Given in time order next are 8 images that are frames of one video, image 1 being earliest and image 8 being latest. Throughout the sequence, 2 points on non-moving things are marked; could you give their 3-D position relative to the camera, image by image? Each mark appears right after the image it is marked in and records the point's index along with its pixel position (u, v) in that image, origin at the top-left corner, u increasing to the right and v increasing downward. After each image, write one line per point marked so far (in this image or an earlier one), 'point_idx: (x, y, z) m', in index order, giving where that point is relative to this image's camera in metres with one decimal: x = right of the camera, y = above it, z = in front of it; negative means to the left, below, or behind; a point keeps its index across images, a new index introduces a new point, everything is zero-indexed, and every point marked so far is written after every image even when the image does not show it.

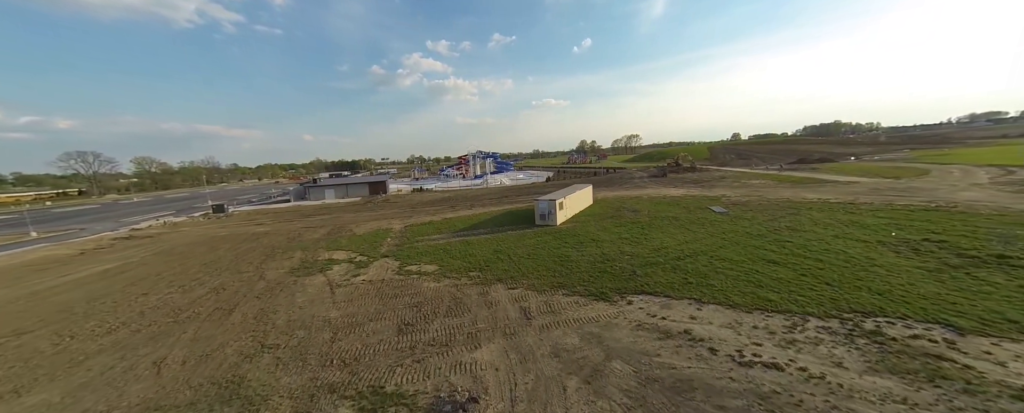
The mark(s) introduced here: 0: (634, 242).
0: (+5.3, -1.6, +13.0) m
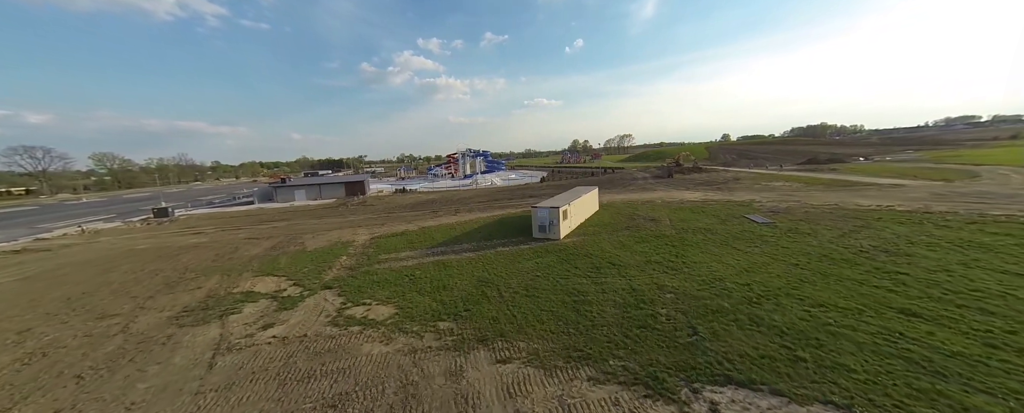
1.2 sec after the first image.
0: (+5.0, -2.0, +9.4) m
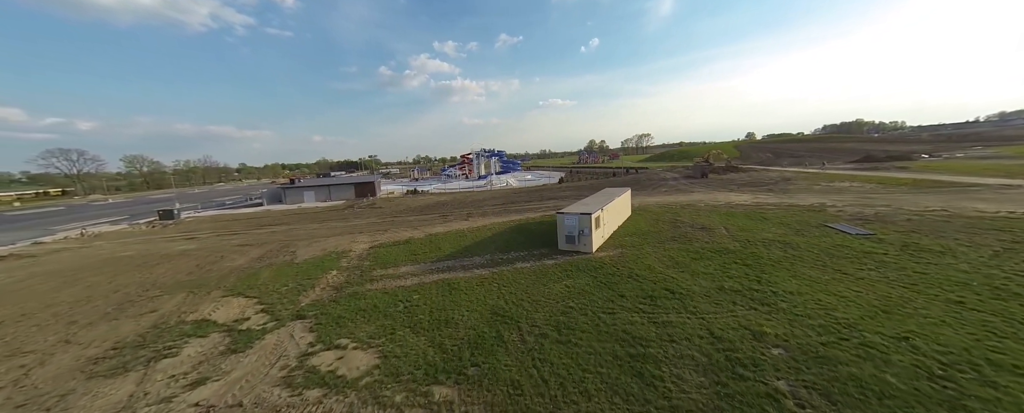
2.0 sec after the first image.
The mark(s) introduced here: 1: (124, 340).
0: (+5.6, -2.2, +6.7) m
1: (-9.3, -3.2, +7.2) m
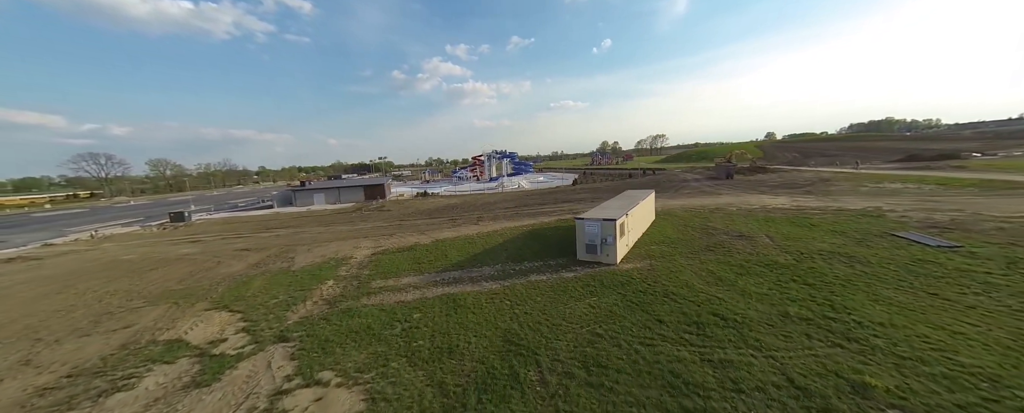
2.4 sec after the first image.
0: (+5.9, -2.3, +5.3) m
1: (-9.0, -3.3, +6.3) m
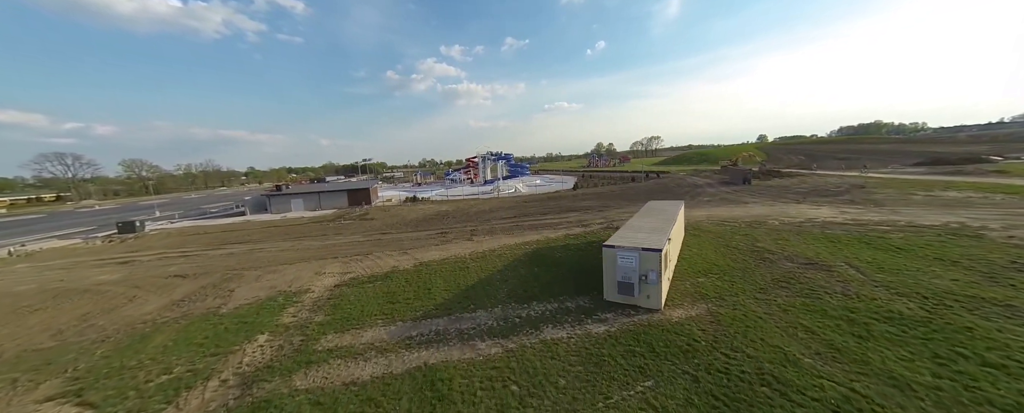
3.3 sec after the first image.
0: (+6.1, -2.9, +2.5) m
1: (-8.8, -3.9, +3.3) m
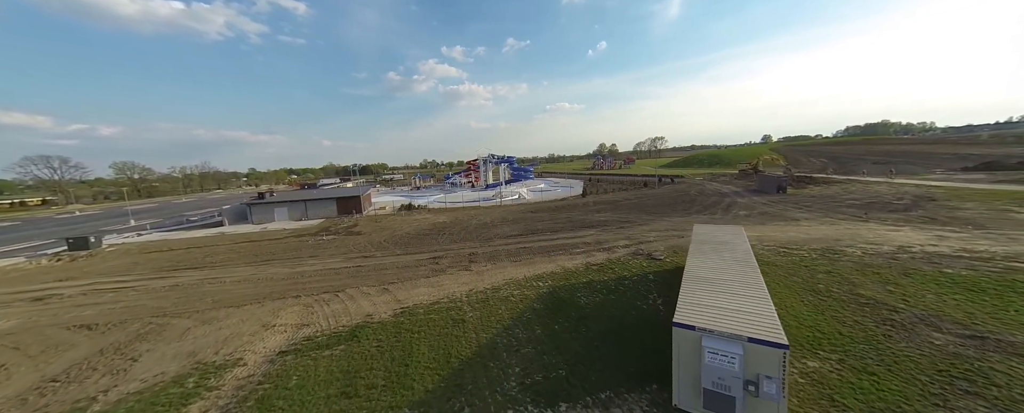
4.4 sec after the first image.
0: (+6.4, -3.8, -0.5) m
1: (-8.5, -4.8, +0.3) m
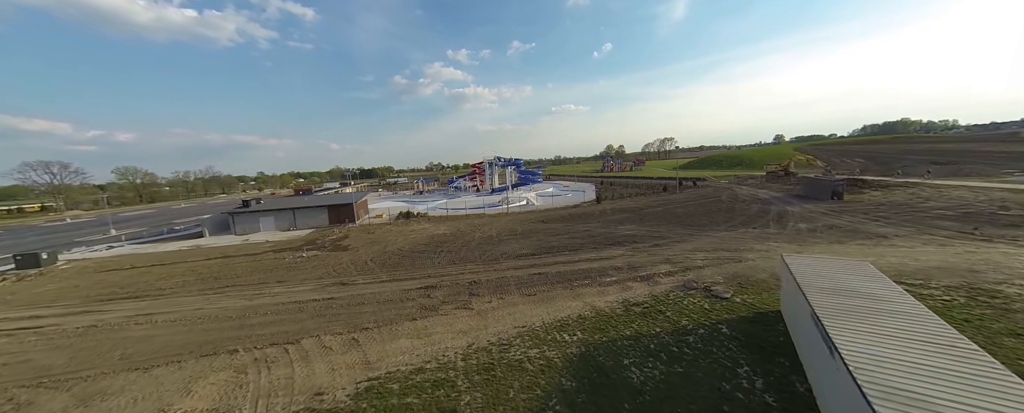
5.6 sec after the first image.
0: (+6.5, -4.3, -3.8) m
1: (-8.3, -5.3, -2.7) m
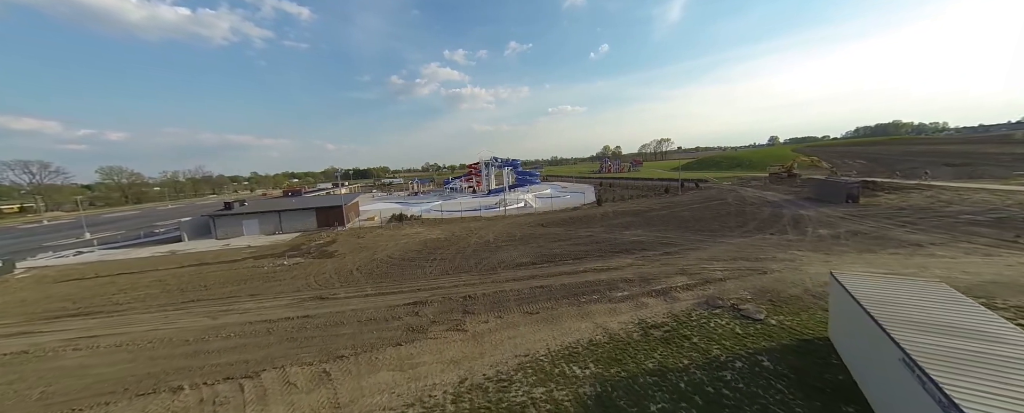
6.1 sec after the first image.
0: (+6.7, -4.5, -5.0) m
1: (-8.2, -5.5, -4.1) m
